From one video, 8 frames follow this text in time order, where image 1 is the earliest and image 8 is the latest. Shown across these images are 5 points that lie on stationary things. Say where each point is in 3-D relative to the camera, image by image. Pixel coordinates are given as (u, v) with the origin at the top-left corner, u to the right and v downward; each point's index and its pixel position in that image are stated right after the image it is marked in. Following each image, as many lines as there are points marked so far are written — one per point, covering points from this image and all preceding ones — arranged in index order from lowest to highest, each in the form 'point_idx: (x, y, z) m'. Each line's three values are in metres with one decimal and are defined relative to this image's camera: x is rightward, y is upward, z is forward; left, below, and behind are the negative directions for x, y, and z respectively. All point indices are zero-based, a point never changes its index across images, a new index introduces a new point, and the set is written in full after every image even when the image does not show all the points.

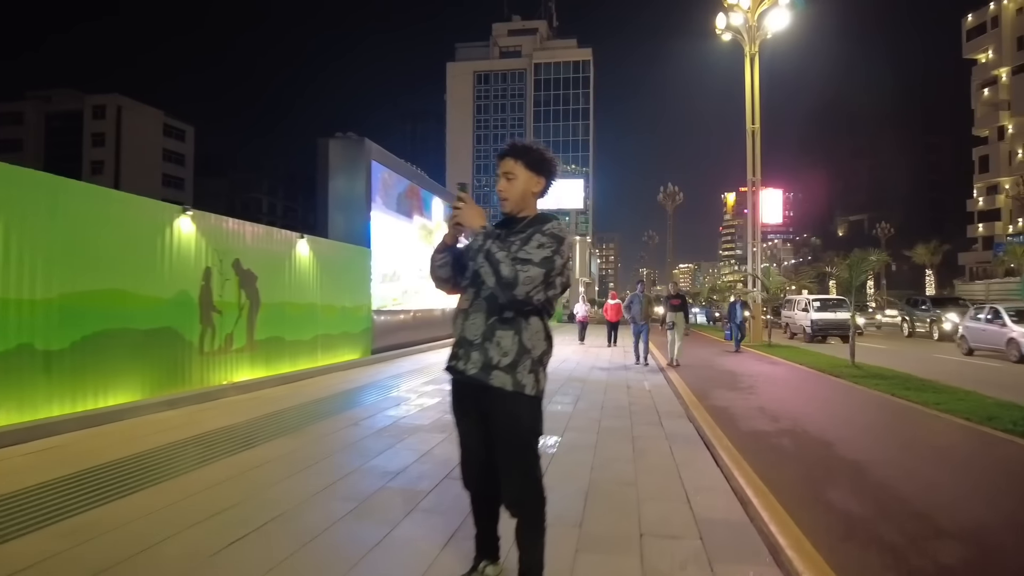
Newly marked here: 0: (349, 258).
0: (-3.4, +0.6, +13.6) m
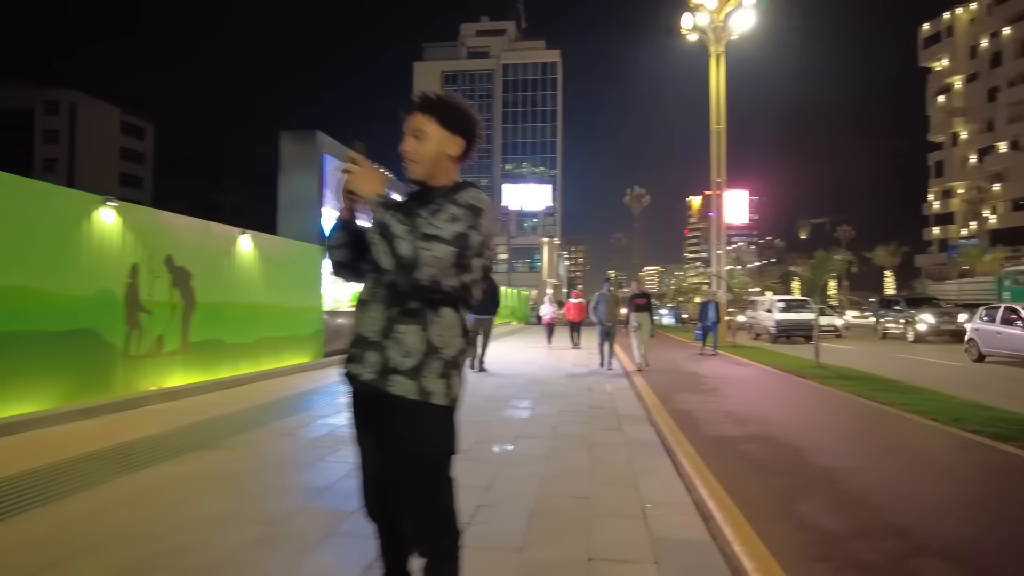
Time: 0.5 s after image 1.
0: (-4.2, +0.6, +12.9) m
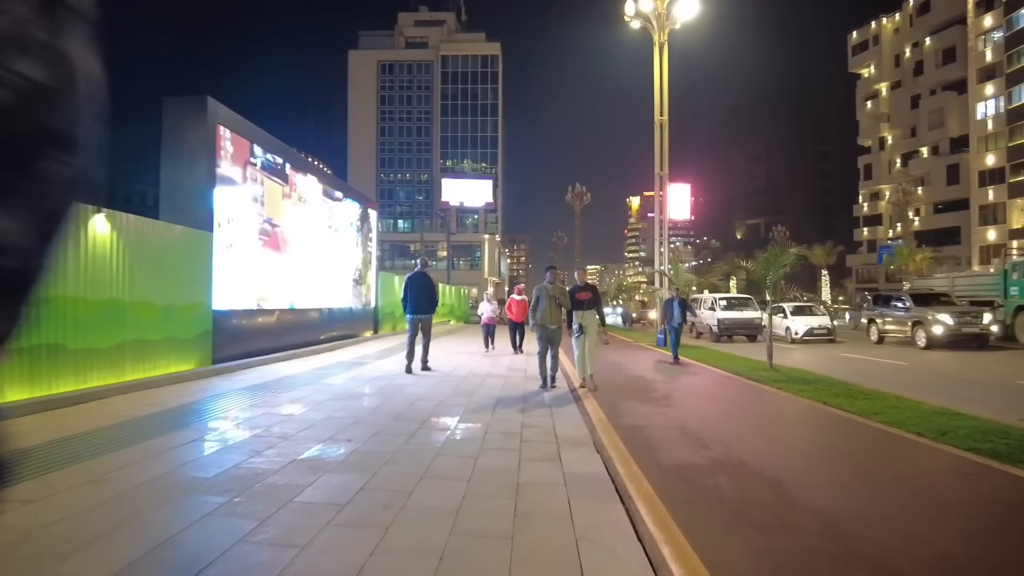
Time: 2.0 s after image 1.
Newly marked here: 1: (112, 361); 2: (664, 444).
0: (-5.5, +0.7, +10.7) m
1: (-5.6, -1.0, +9.1) m
2: (+1.6, -1.7, +6.9) m
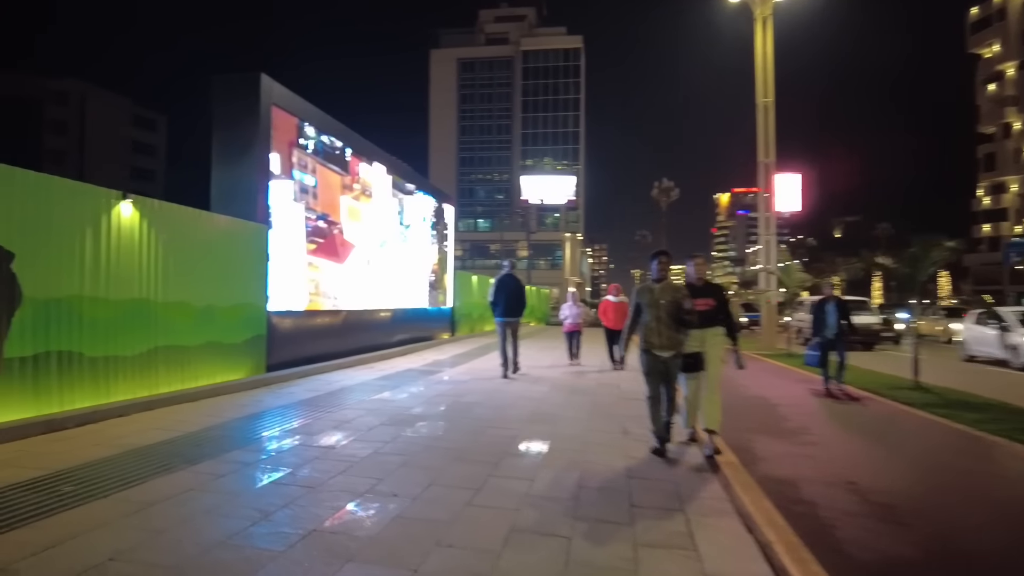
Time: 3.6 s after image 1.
0: (-4.2, +0.7, +9.5) m
1: (-4.5, -1.0, +7.9) m
2: (+2.4, -1.7, +4.8) m
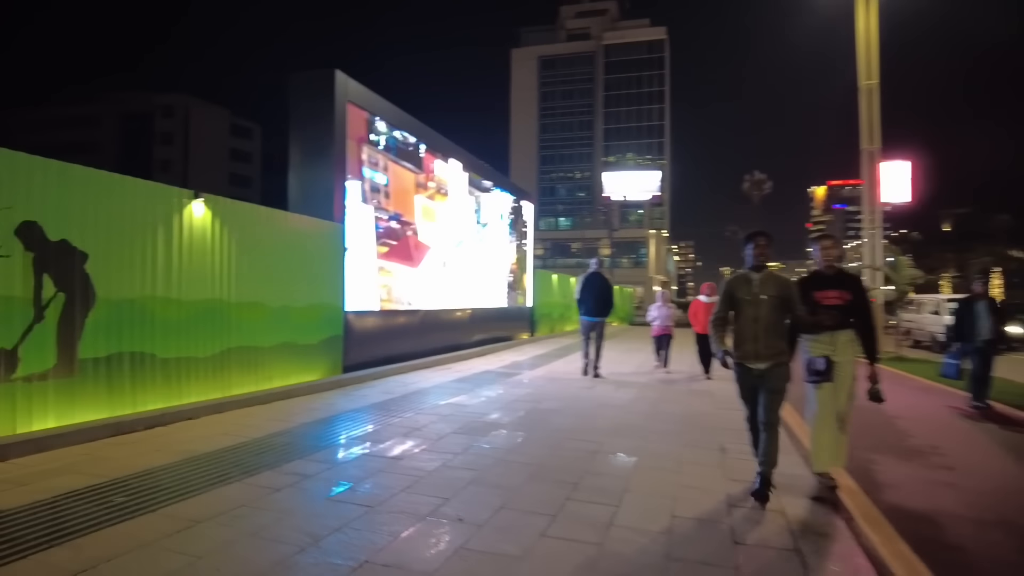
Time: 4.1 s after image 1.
0: (-3.1, +0.7, +9.3) m
1: (-3.5, -1.0, +7.8) m
2: (+2.9, -1.6, +3.9) m
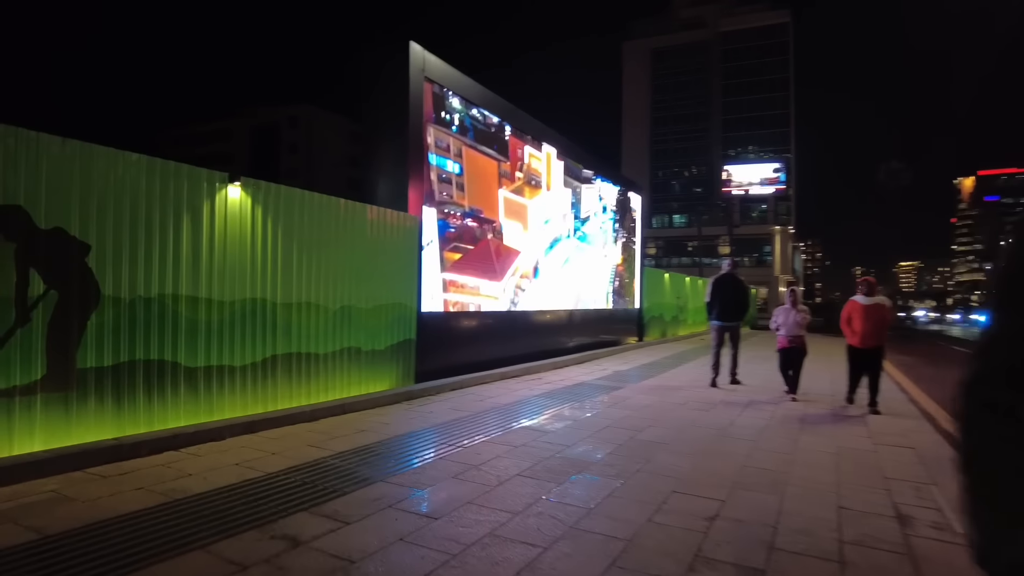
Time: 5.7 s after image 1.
0: (-1.9, +0.8, +8.2) m
1: (-2.6, -1.0, +6.7) m
2: (+3.0, -1.6, +1.8) m
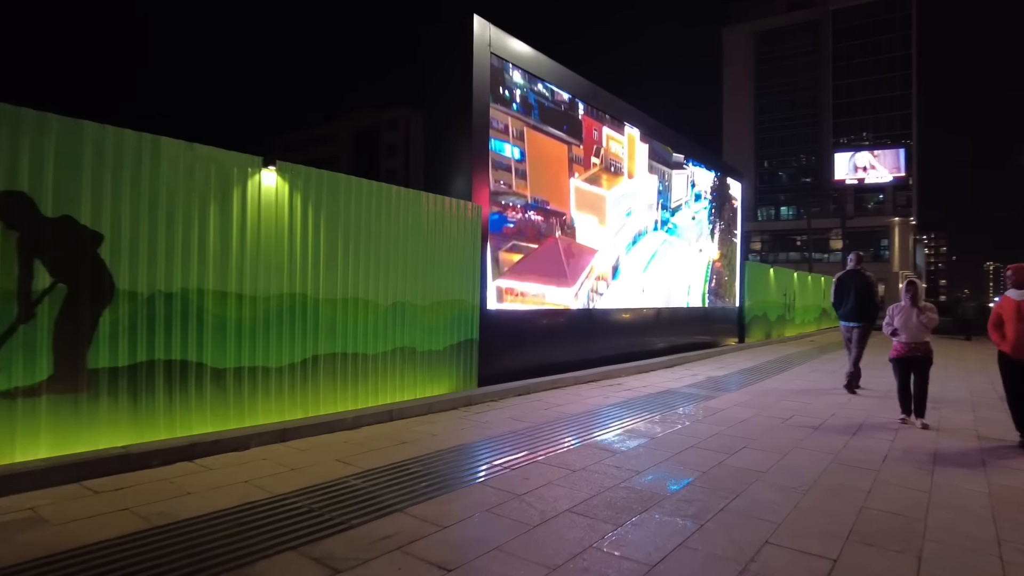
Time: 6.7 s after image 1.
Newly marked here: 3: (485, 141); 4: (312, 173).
0: (-1.1, +0.8, +7.5) m
1: (-2.1, -0.9, +6.2) m
2: (+2.8, -1.6, +0.4) m
3: (-0.4, +1.9, +8.5) m
4: (-1.9, +1.1, +6.3) m
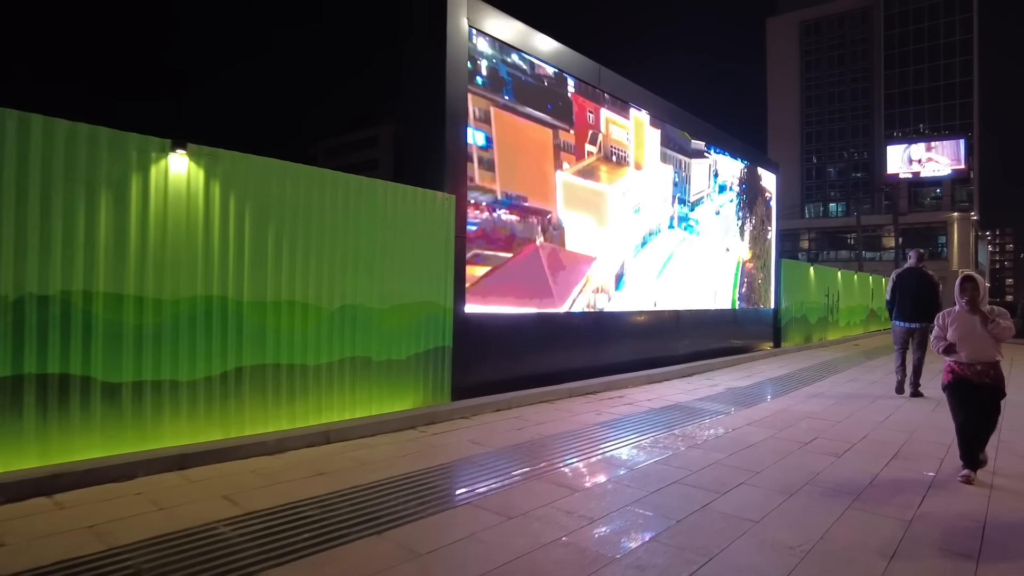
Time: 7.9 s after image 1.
0: (-1.4, +0.8, +6.6) m
1: (-2.4, -0.9, +5.4) m
2: (+2.0, -1.6, -0.7) m
3: (-0.6, +1.9, +7.6) m
4: (-2.3, +1.1, +5.5) m
